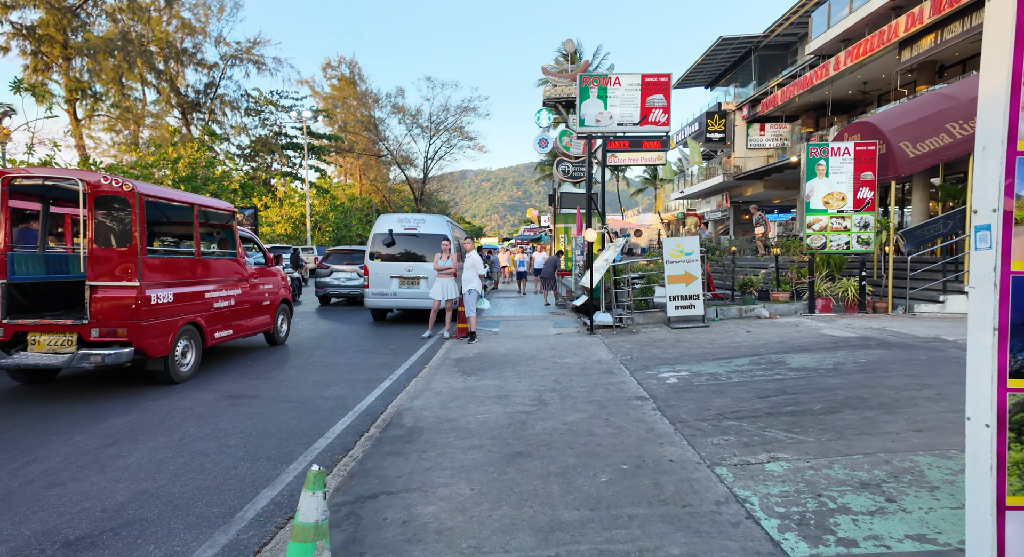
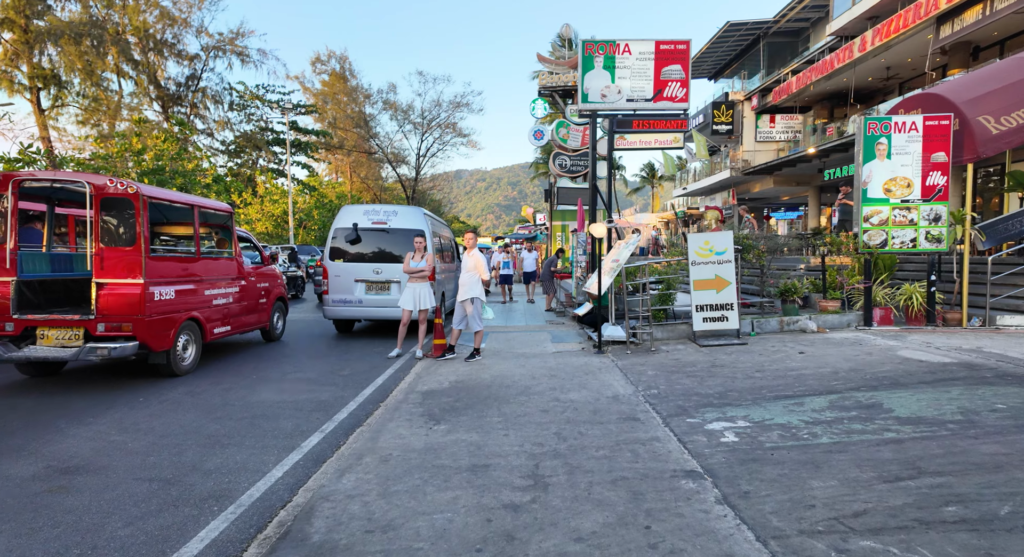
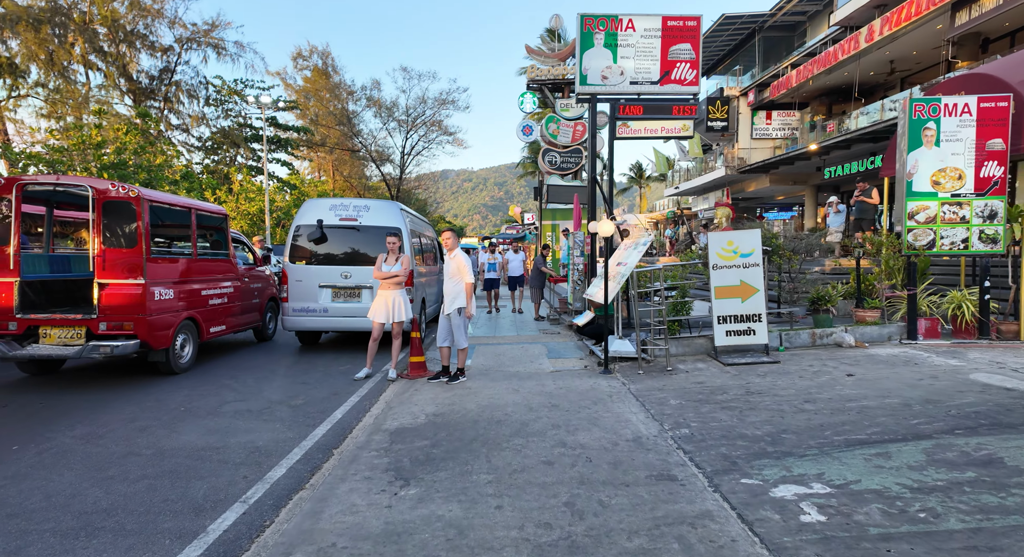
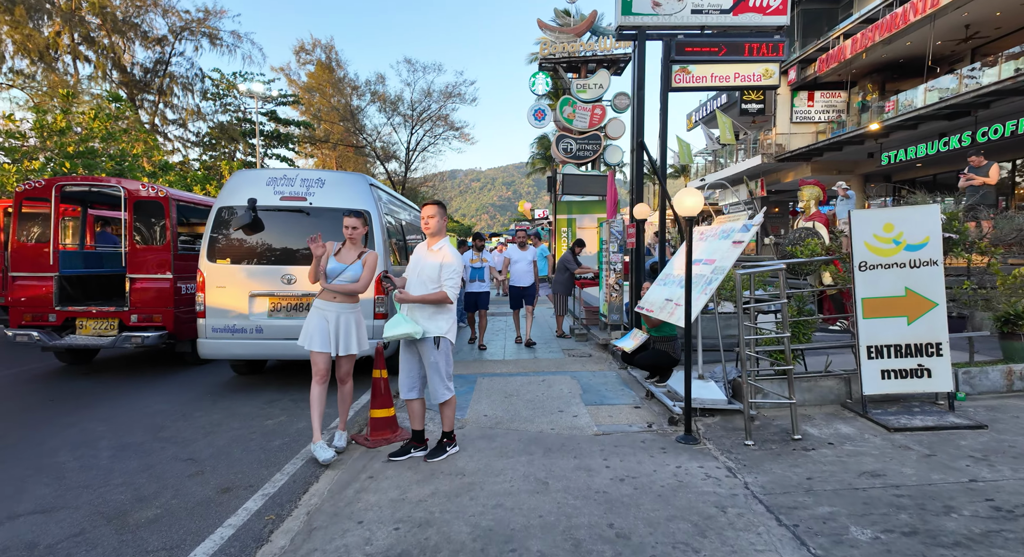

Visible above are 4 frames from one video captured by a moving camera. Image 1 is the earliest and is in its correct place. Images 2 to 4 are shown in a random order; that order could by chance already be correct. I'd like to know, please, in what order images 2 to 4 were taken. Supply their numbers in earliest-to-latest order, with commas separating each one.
2, 3, 4
